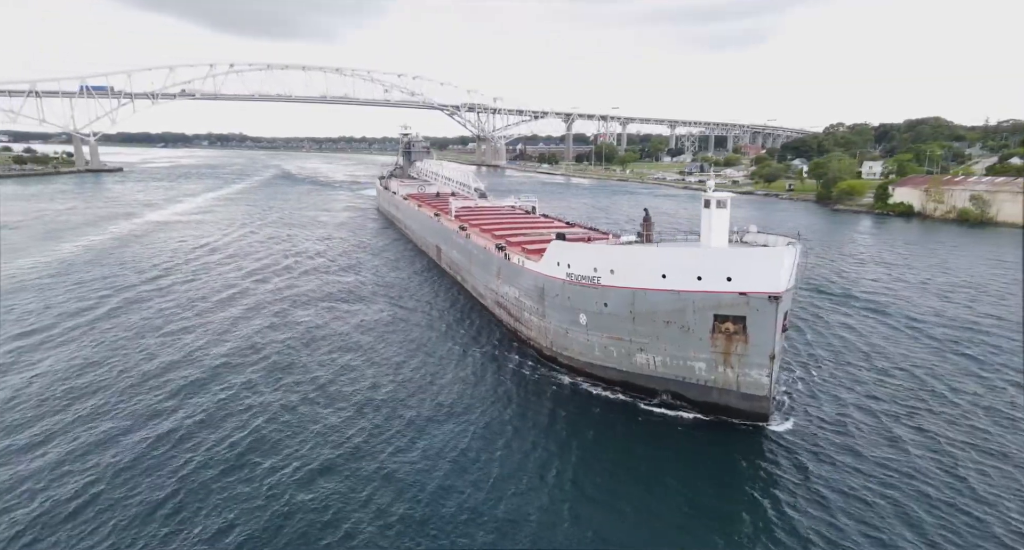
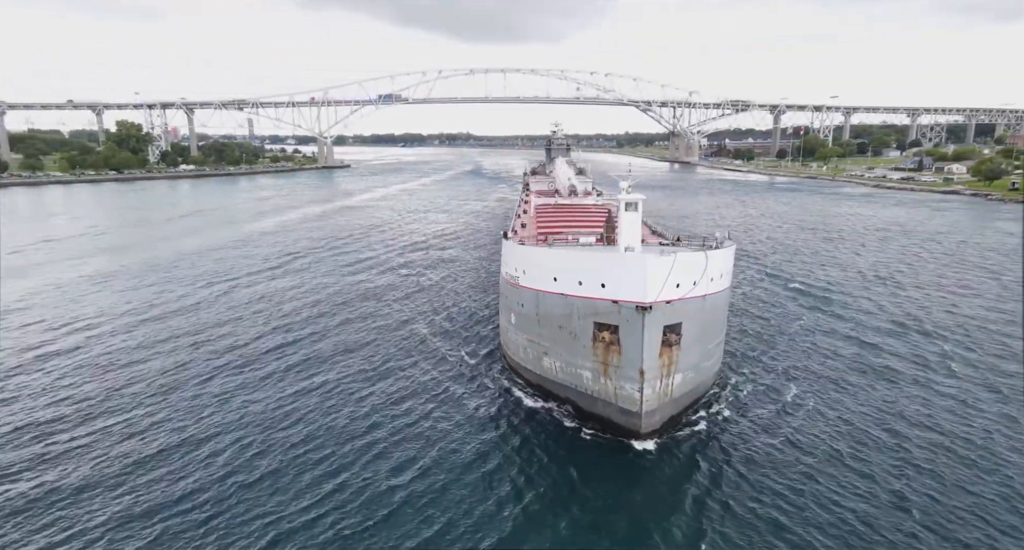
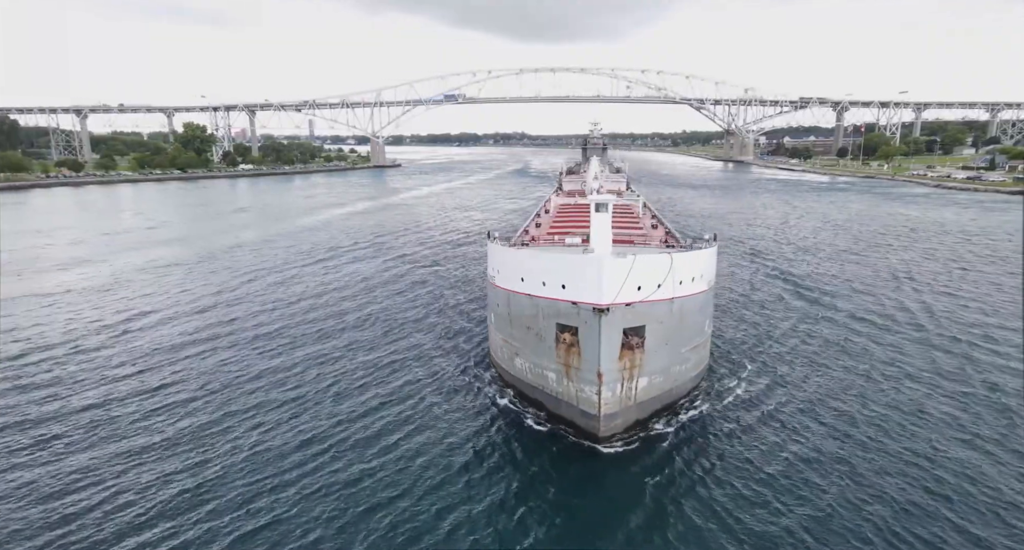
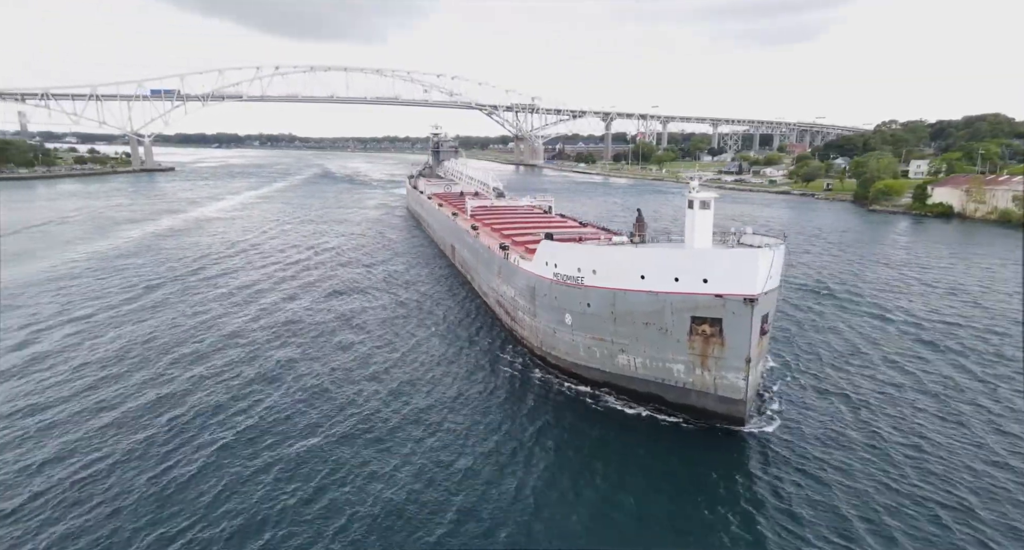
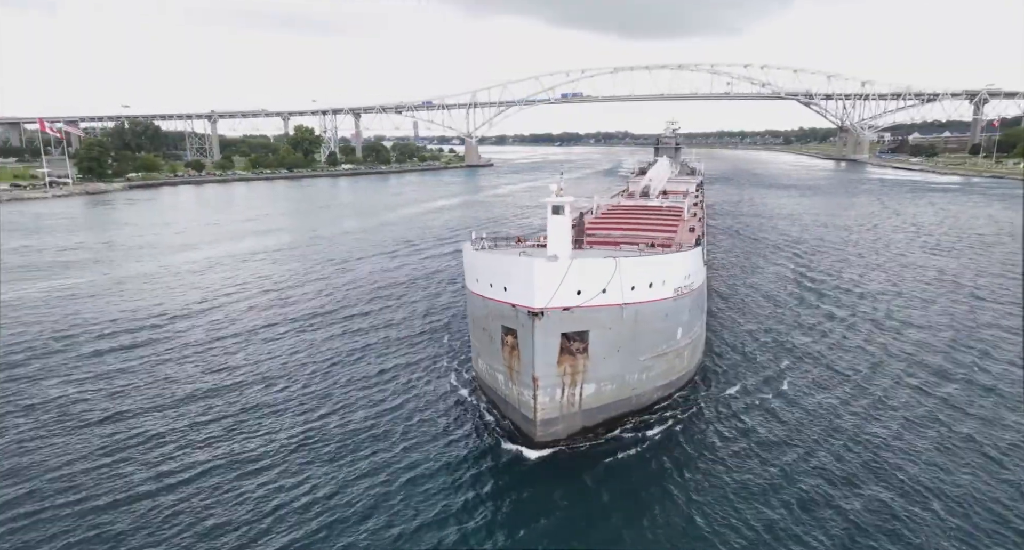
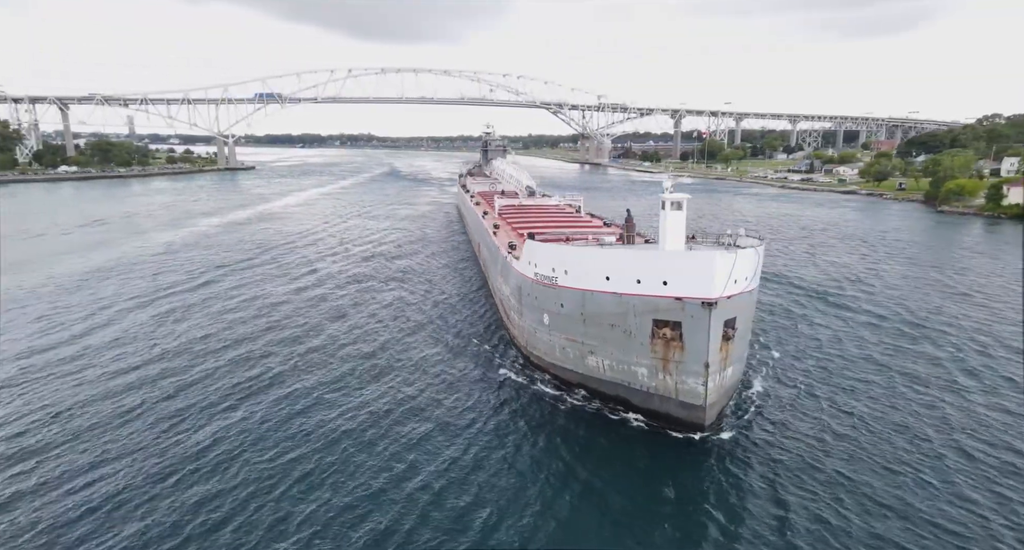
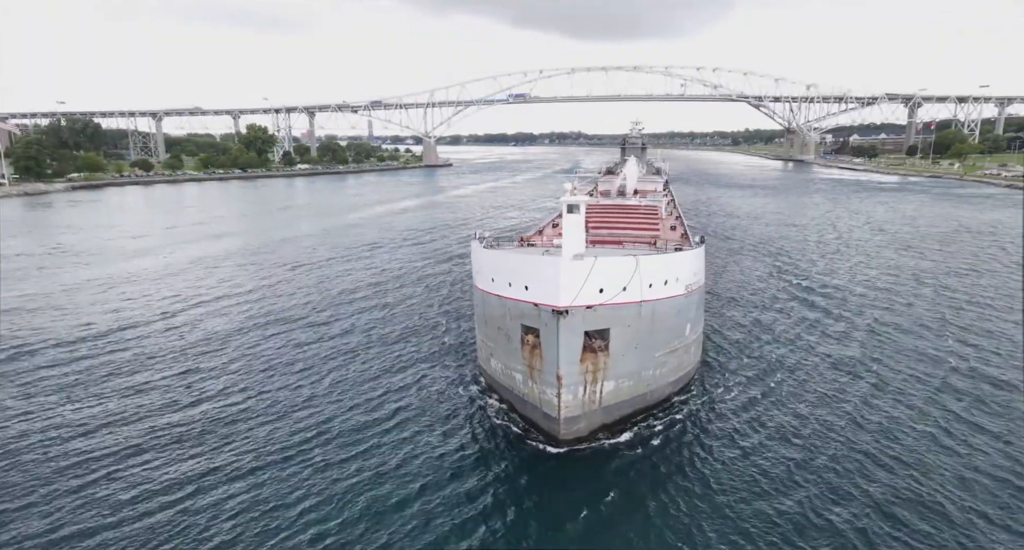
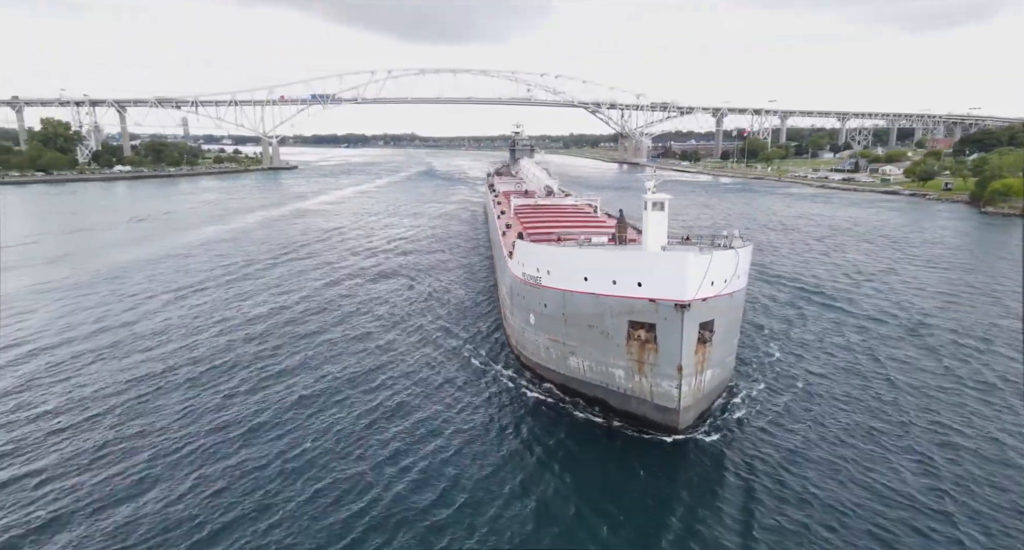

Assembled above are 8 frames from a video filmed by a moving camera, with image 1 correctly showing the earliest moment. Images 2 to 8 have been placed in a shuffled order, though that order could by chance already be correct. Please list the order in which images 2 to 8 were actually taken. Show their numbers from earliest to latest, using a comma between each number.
4, 6, 8, 2, 3, 7, 5
